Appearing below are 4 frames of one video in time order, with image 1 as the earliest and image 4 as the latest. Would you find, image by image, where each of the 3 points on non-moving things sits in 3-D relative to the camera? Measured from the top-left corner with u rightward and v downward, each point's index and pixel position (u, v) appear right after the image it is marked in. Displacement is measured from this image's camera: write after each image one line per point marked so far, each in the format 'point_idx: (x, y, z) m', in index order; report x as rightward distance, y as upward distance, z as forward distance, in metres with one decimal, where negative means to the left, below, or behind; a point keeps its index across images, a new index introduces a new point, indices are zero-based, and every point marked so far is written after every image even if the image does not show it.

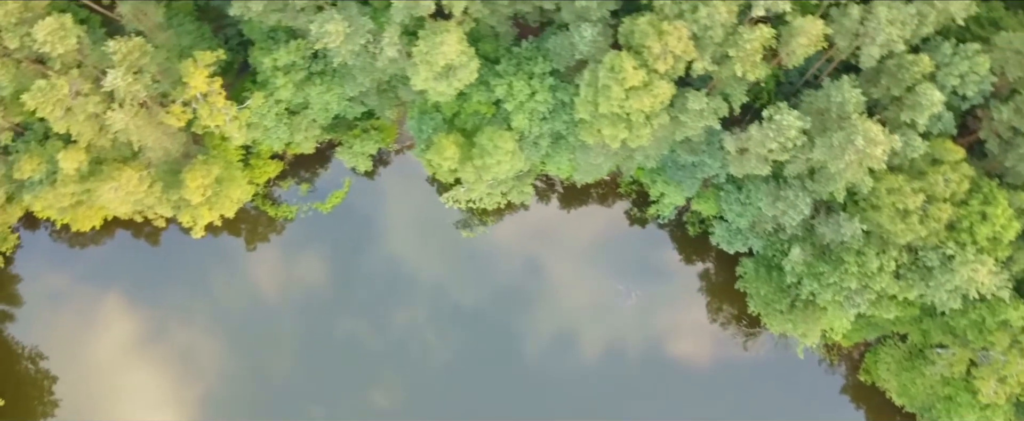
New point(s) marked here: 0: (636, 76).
0: (+2.7, +2.9, +19.1) m
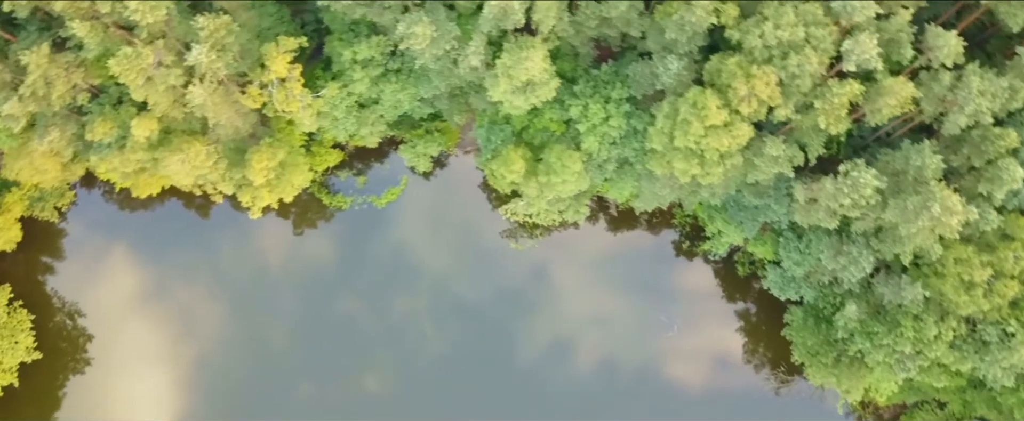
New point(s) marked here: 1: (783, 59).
0: (+4.4, +2.0, +19.1) m
1: (+5.8, +3.2, +19.1) m
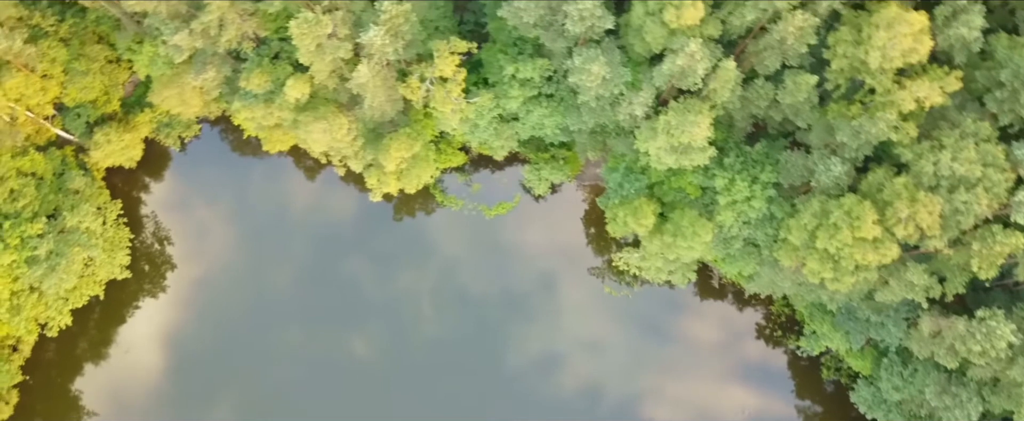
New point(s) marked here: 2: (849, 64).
0: (+7.6, -0.4, +18.8) m
1: (+9.2, +0.4, +18.8) m
2: (+7.3, +3.2, +19.4) m
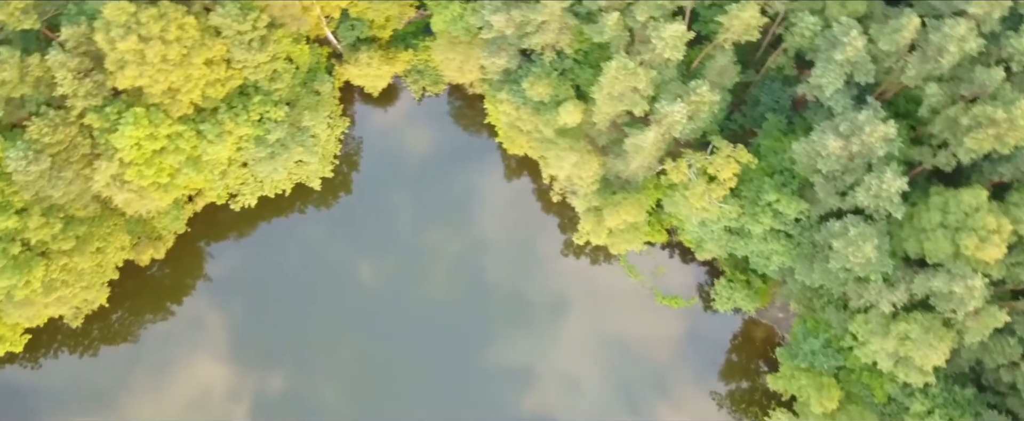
0: (+11.0, -6.7, +18.0) m
1: (+12.8, -6.7, +17.9) m
2: (+12.5, -3.4, +18.6) m
